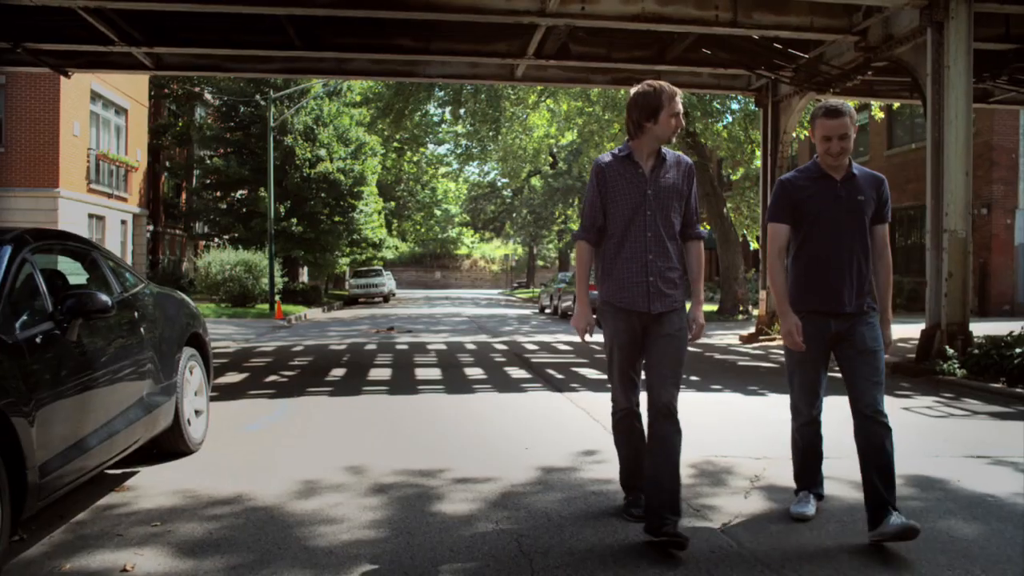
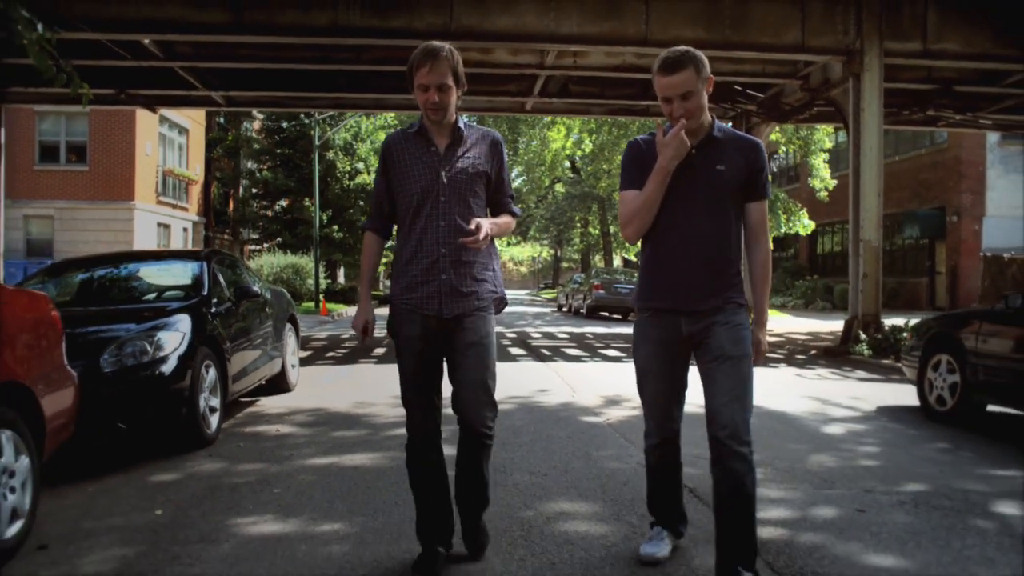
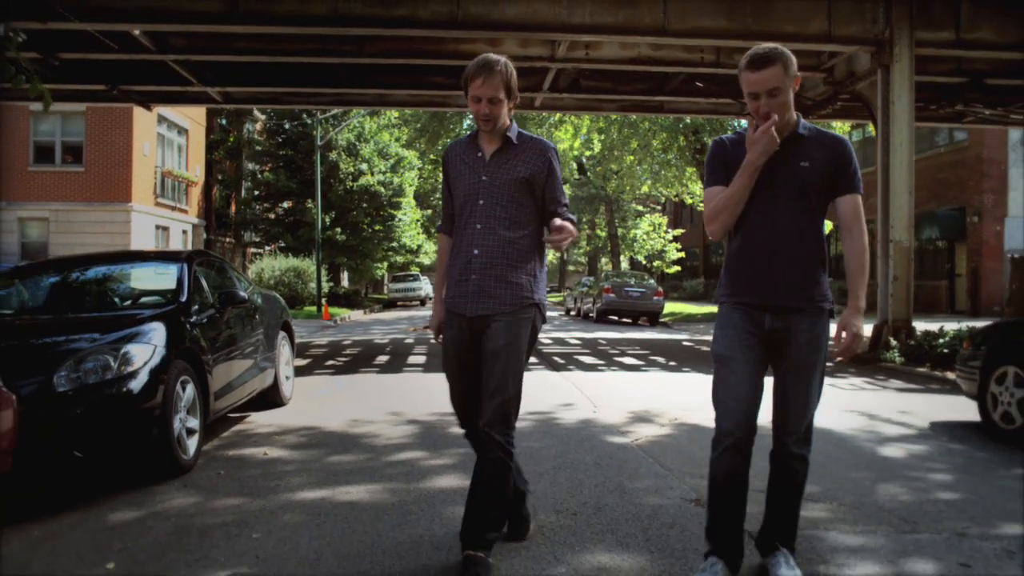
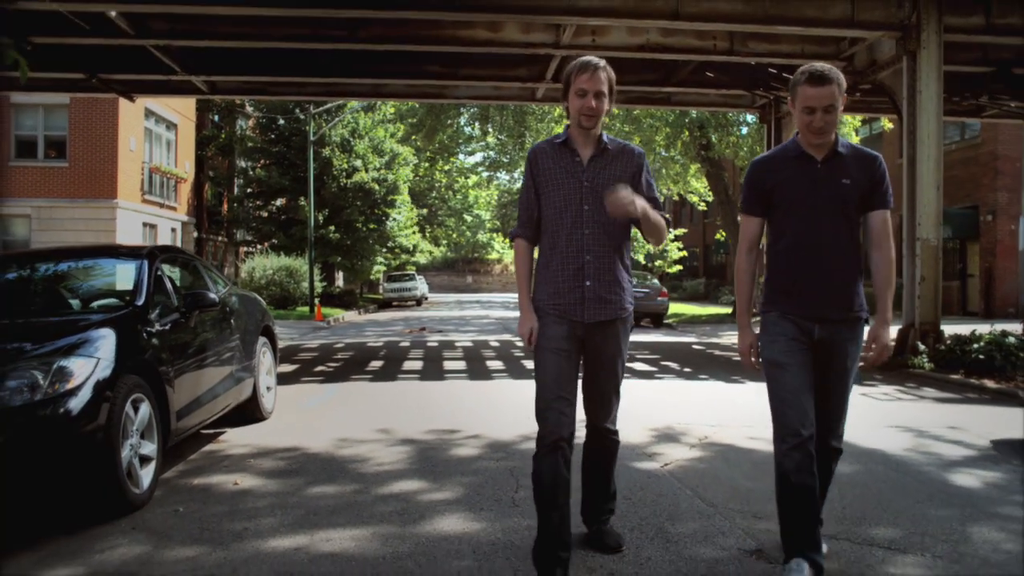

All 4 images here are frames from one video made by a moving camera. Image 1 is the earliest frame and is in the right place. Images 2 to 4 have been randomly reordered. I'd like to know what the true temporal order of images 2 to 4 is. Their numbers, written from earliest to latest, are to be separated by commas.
4, 3, 2
